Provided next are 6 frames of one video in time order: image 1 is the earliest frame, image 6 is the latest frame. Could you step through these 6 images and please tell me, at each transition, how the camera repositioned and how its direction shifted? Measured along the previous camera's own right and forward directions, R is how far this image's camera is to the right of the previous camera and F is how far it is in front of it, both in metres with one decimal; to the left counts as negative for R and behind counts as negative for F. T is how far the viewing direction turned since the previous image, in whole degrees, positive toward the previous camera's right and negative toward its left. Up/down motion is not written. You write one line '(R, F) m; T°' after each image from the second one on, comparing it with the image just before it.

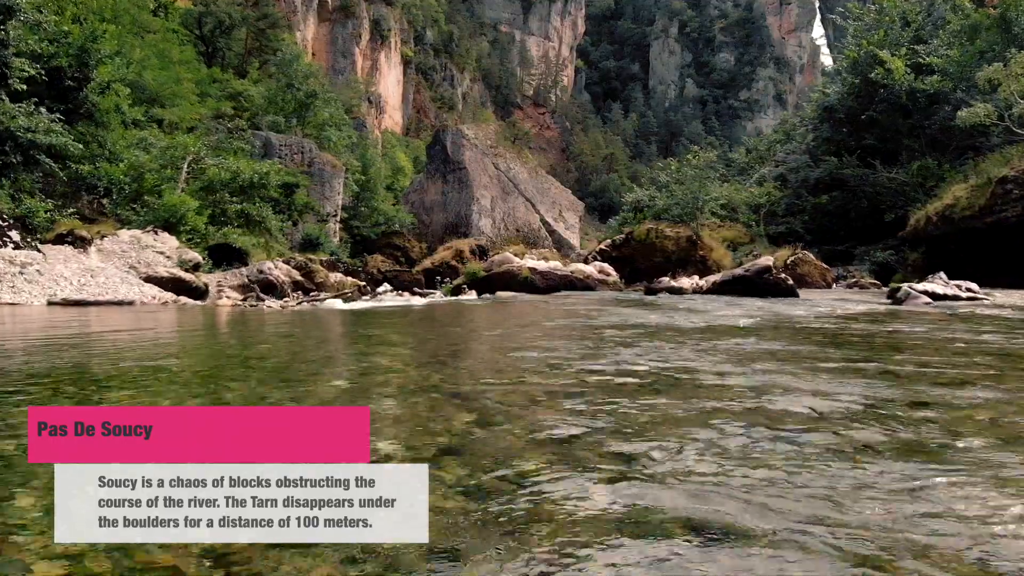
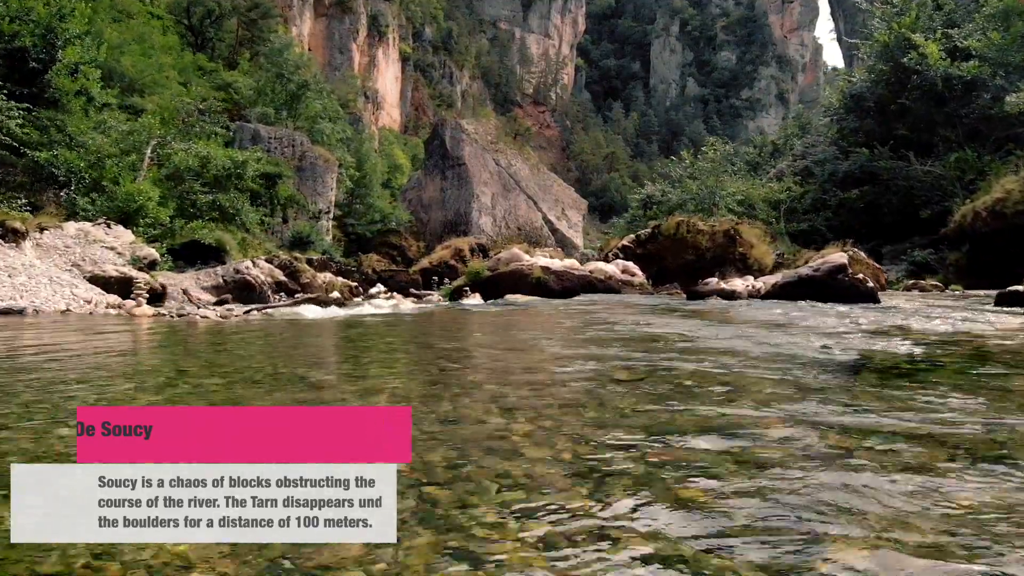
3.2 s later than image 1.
(-0.2, +2.2) m; 0°
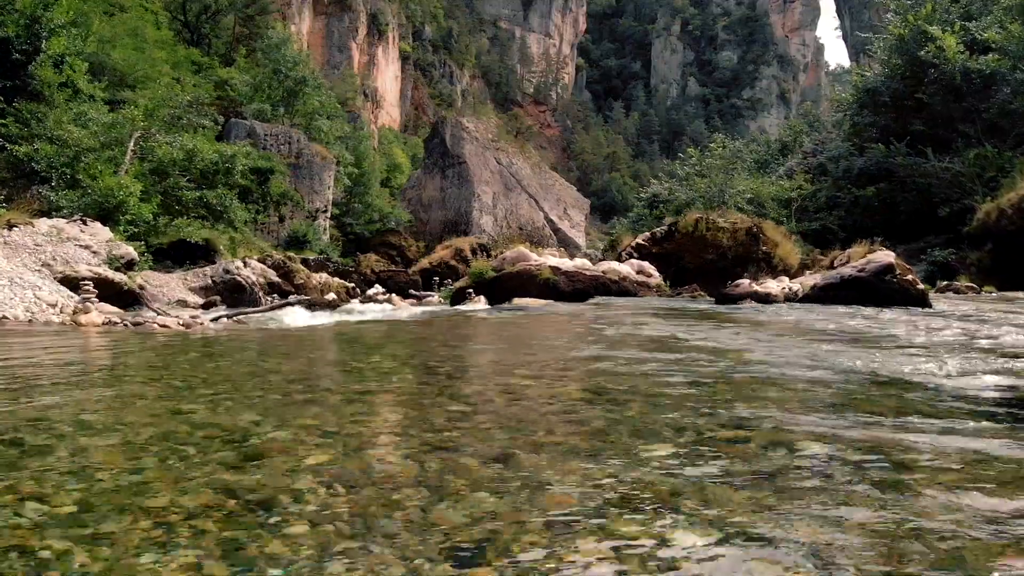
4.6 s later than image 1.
(-0.1, +0.9) m; 0°
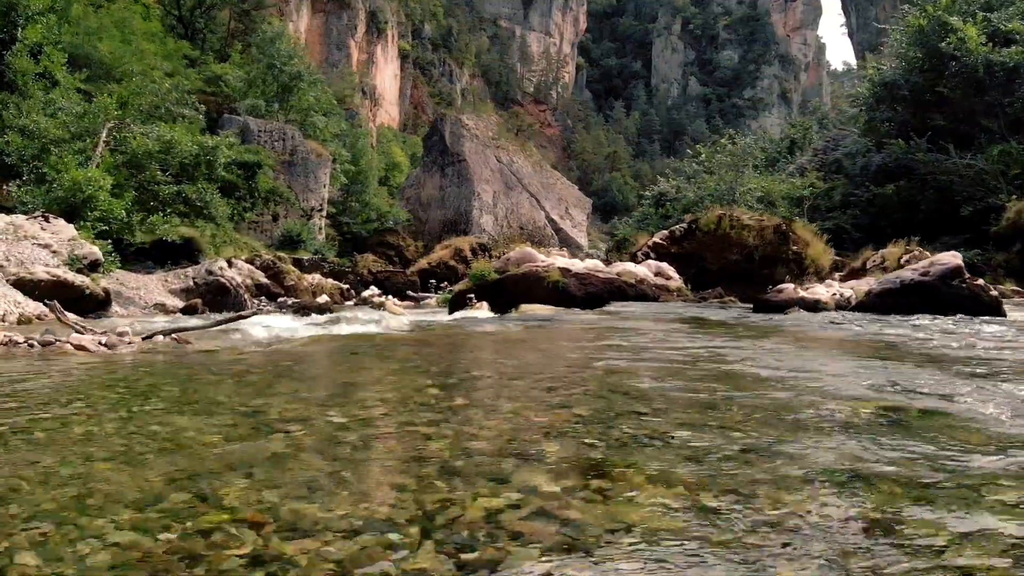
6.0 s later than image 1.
(-0.1, +1.1) m; 0°
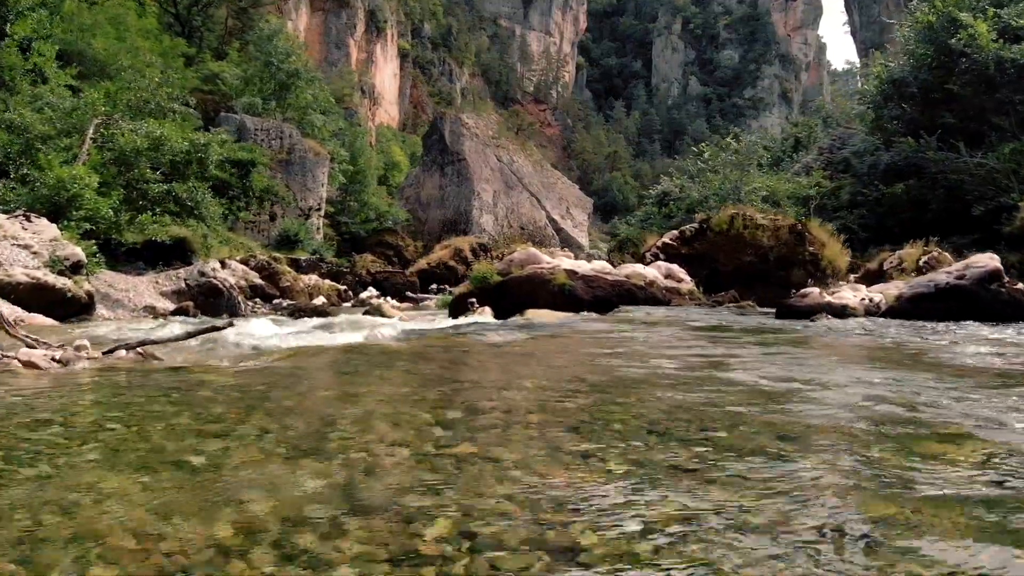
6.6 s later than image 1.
(-0.1, +0.5) m; 0°
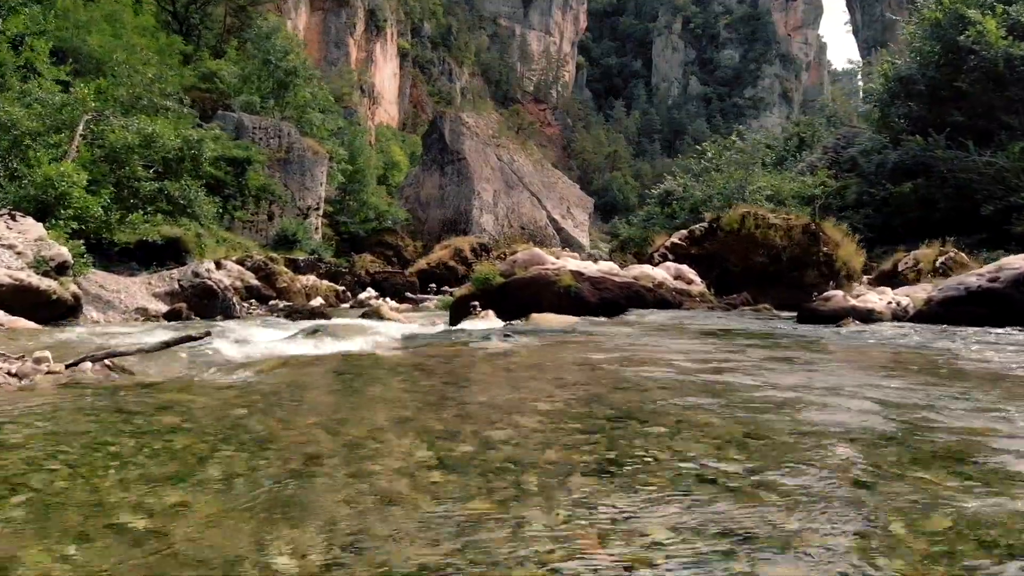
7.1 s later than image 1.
(-0.1, +0.4) m; 0°
